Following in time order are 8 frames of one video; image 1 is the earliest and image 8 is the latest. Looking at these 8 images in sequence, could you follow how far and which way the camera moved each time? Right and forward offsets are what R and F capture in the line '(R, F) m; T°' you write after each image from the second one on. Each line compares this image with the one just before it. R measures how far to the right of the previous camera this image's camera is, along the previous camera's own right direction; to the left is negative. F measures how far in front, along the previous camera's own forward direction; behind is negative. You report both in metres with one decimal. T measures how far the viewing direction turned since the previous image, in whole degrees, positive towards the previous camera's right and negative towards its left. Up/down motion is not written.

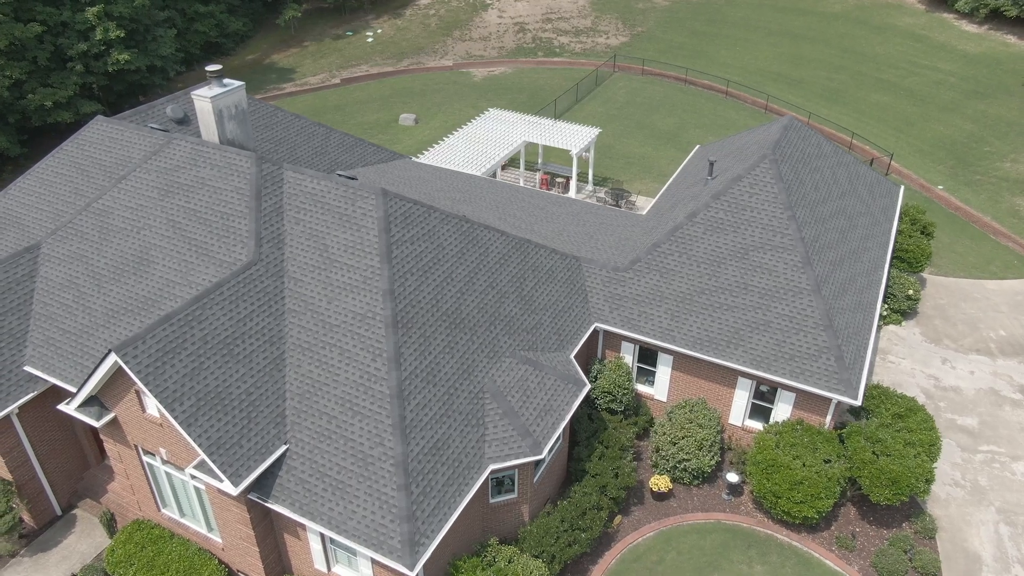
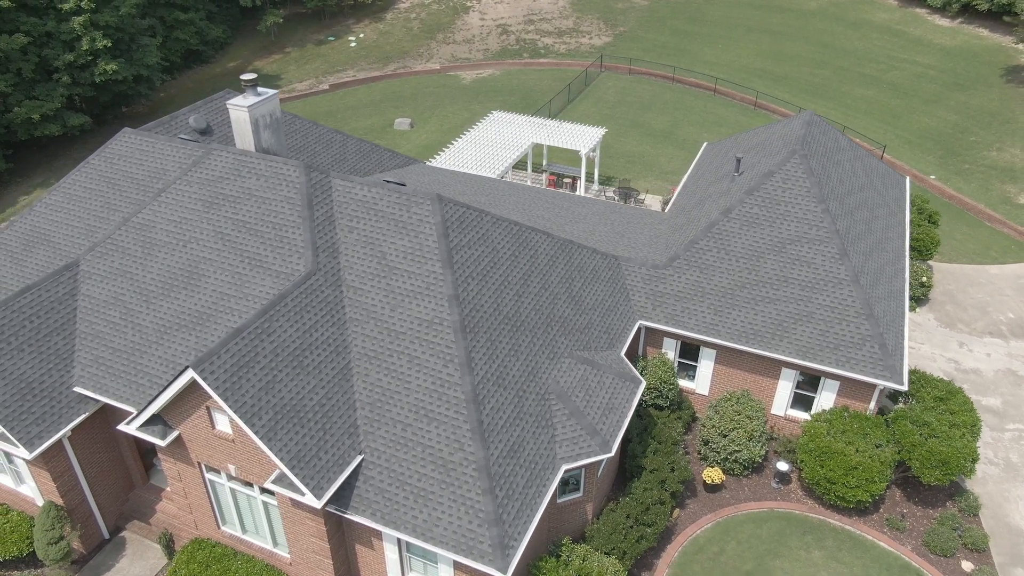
(-2.4, 0.0) m; +3°
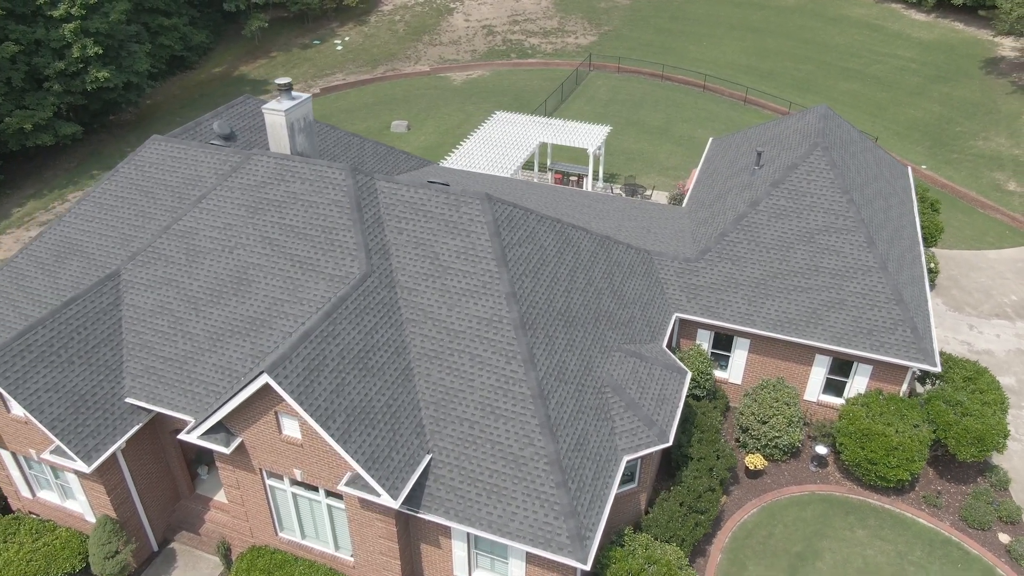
(-2.1, -0.2) m; +3°
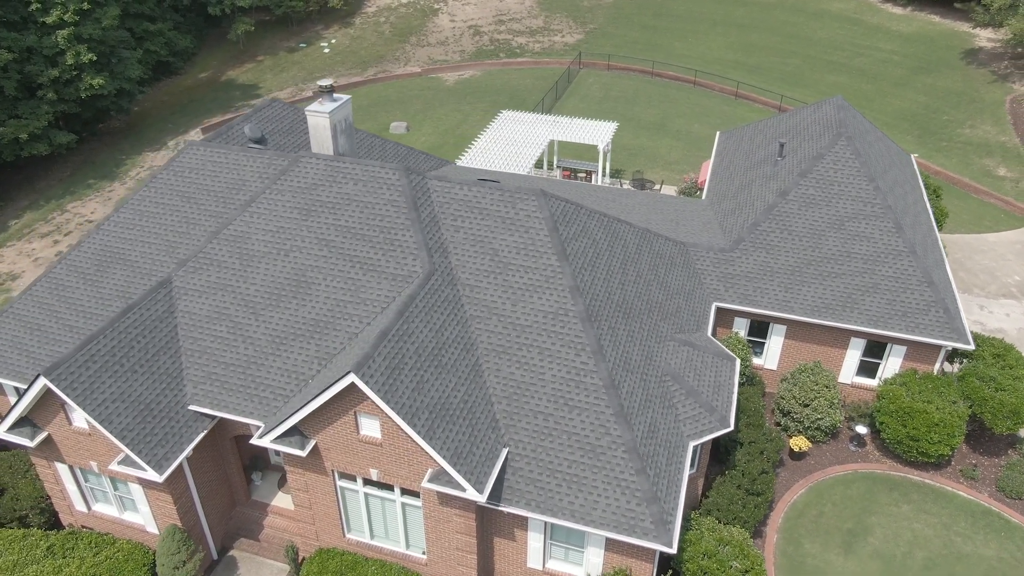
(-2.4, -0.2) m; +3°
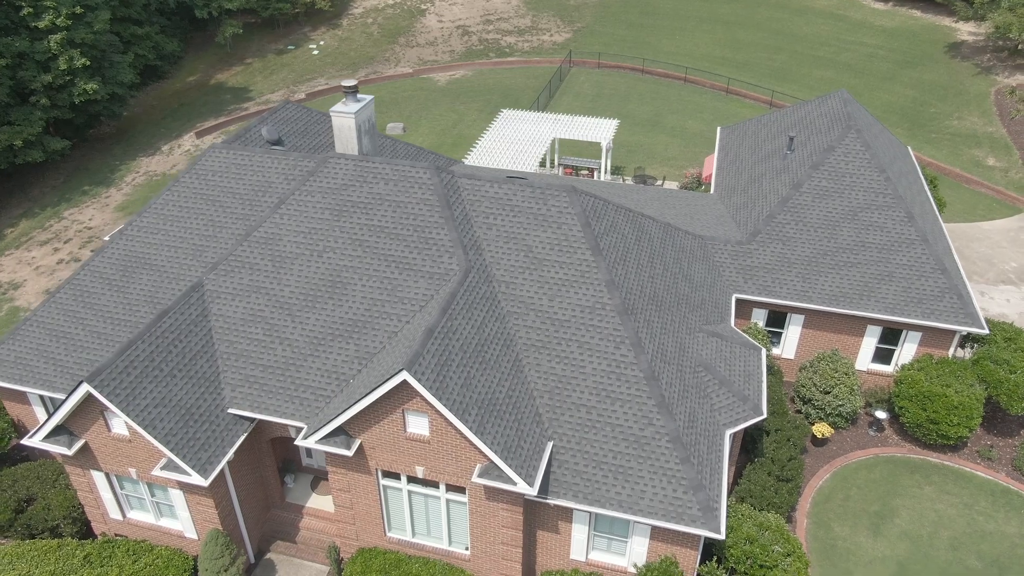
(-1.5, -0.2) m; +2°
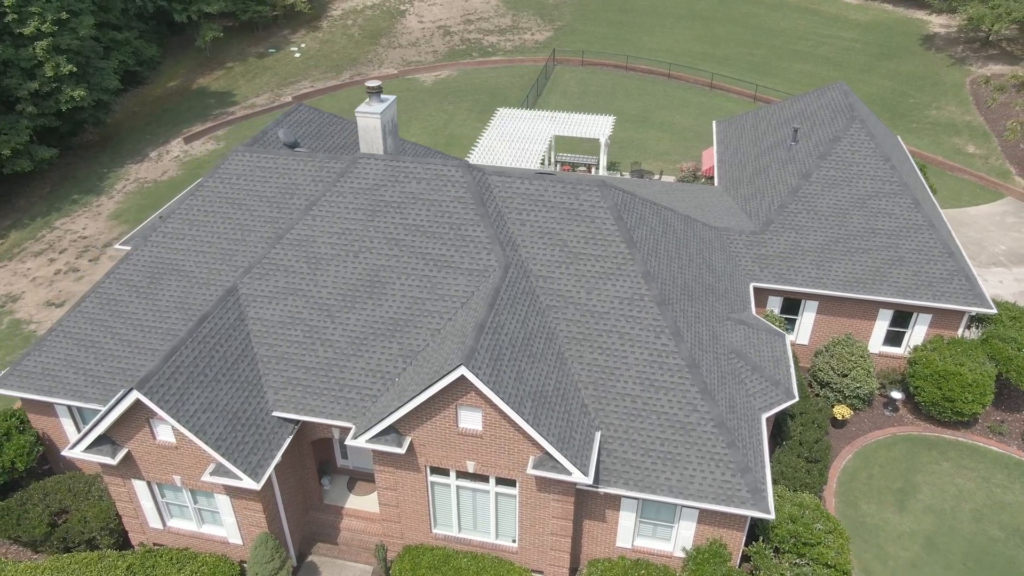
(-1.8, -0.2) m; +3°
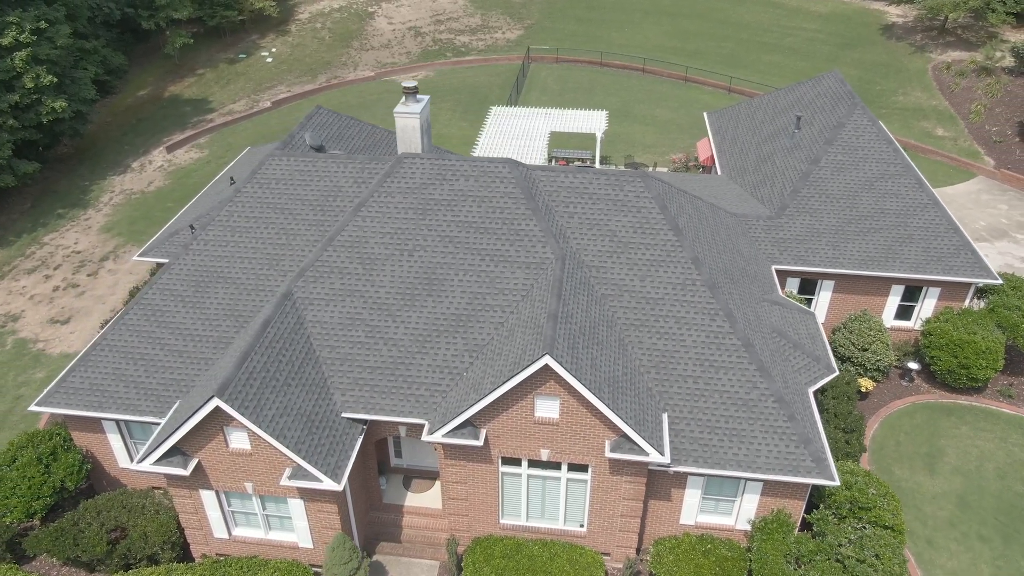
(-2.7, -0.3) m; +4°
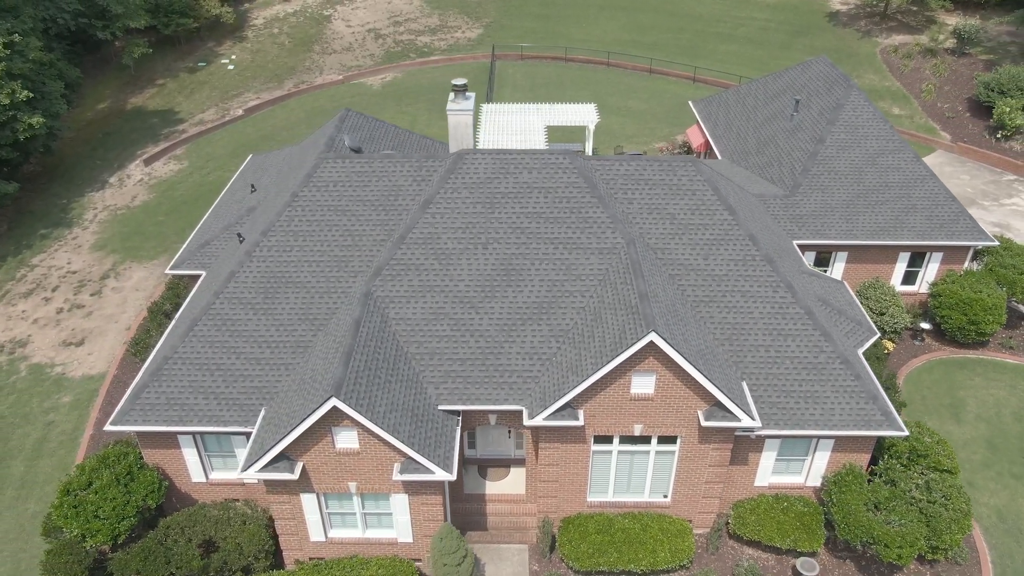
(-3.8, -0.4) m; +6°
